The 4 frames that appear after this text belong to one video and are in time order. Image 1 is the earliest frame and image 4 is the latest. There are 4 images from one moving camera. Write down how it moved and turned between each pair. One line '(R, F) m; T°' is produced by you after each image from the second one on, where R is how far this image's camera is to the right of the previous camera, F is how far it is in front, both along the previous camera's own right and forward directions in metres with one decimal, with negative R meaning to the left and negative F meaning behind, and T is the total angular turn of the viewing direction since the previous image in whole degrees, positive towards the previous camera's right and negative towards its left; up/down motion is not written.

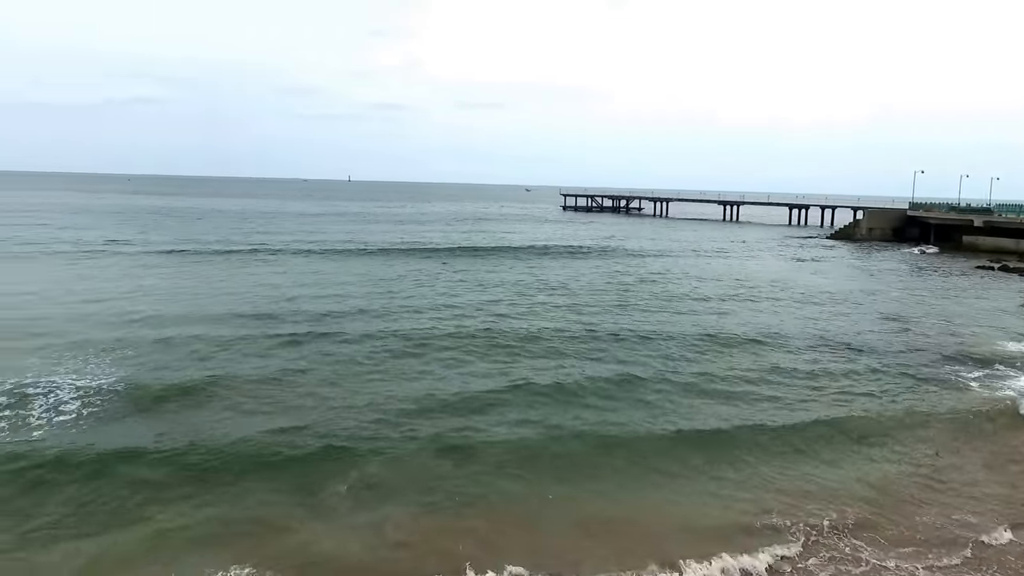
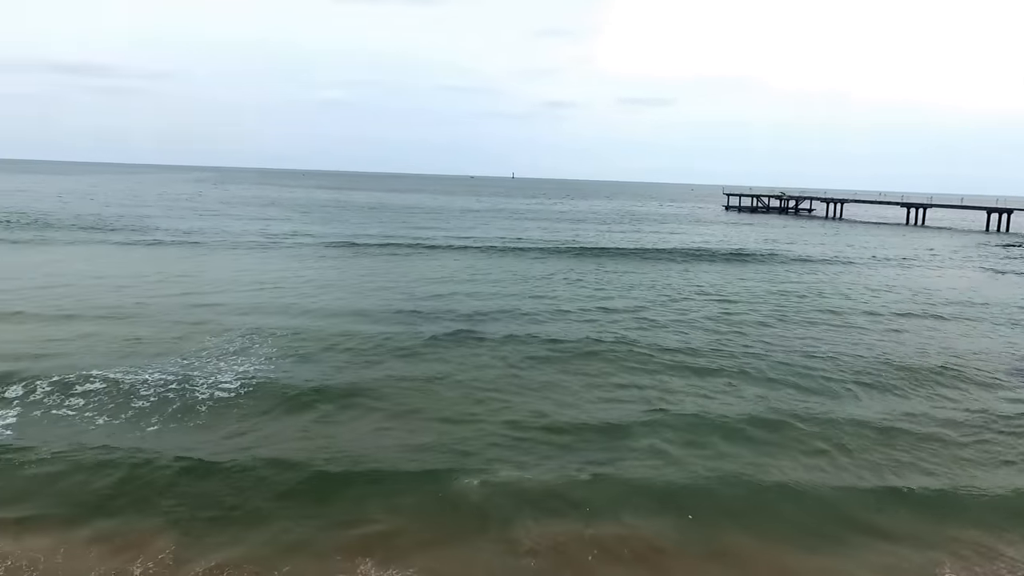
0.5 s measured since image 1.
(+0.3, +0.3) m; -13°
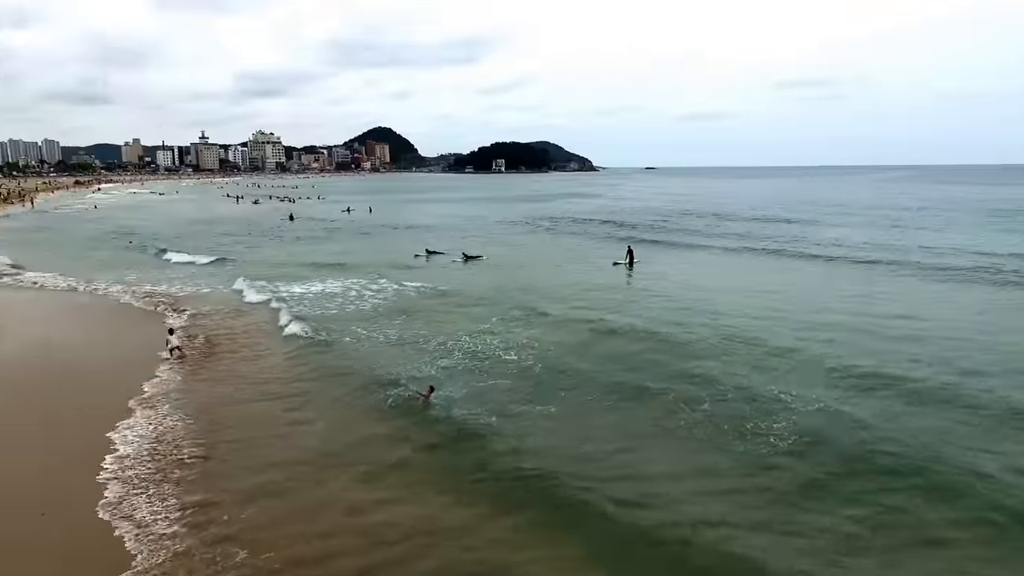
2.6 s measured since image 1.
(+0.8, +3.3) m; -54°
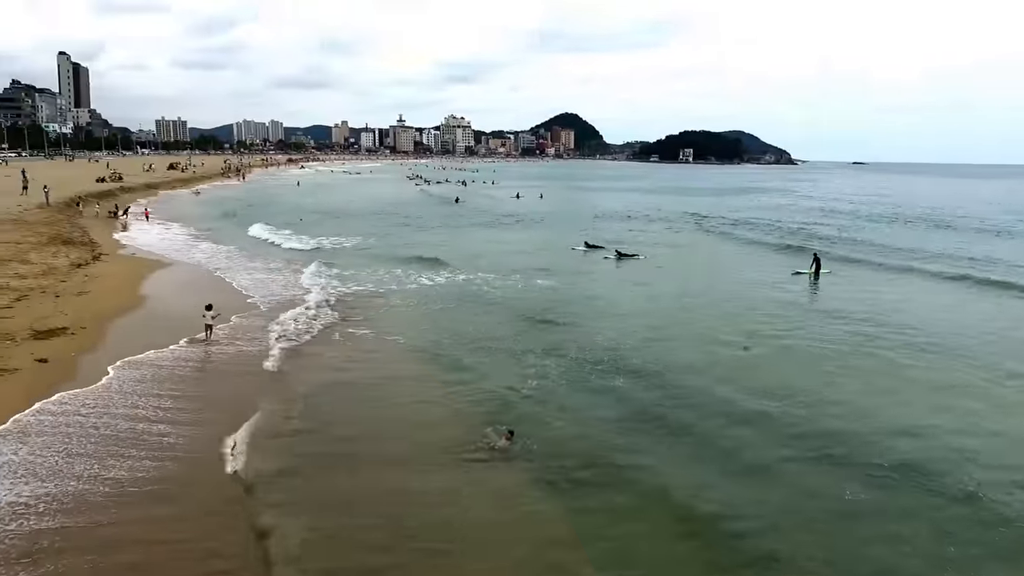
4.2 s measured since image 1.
(+1.3, +2.4) m; -15°
